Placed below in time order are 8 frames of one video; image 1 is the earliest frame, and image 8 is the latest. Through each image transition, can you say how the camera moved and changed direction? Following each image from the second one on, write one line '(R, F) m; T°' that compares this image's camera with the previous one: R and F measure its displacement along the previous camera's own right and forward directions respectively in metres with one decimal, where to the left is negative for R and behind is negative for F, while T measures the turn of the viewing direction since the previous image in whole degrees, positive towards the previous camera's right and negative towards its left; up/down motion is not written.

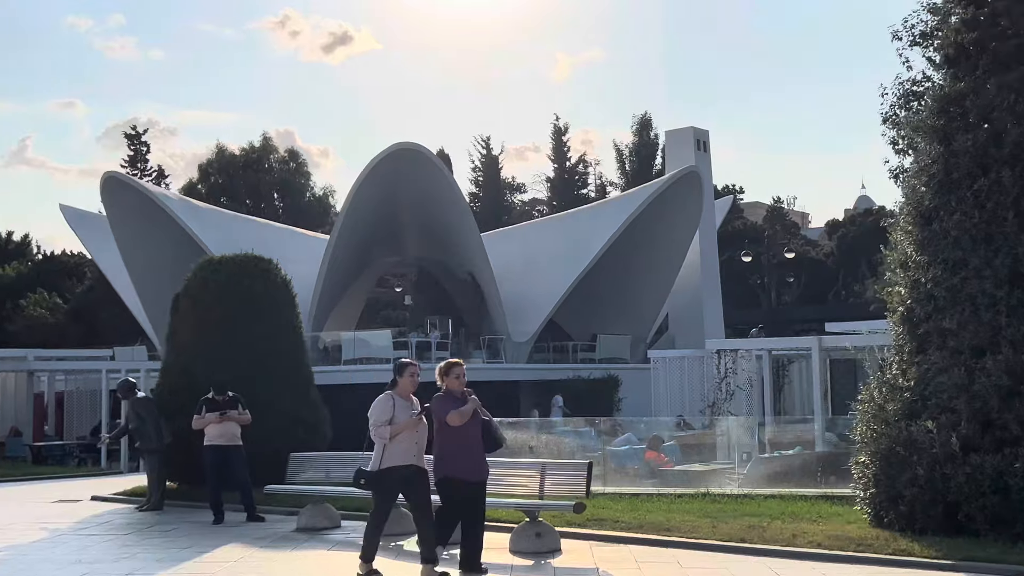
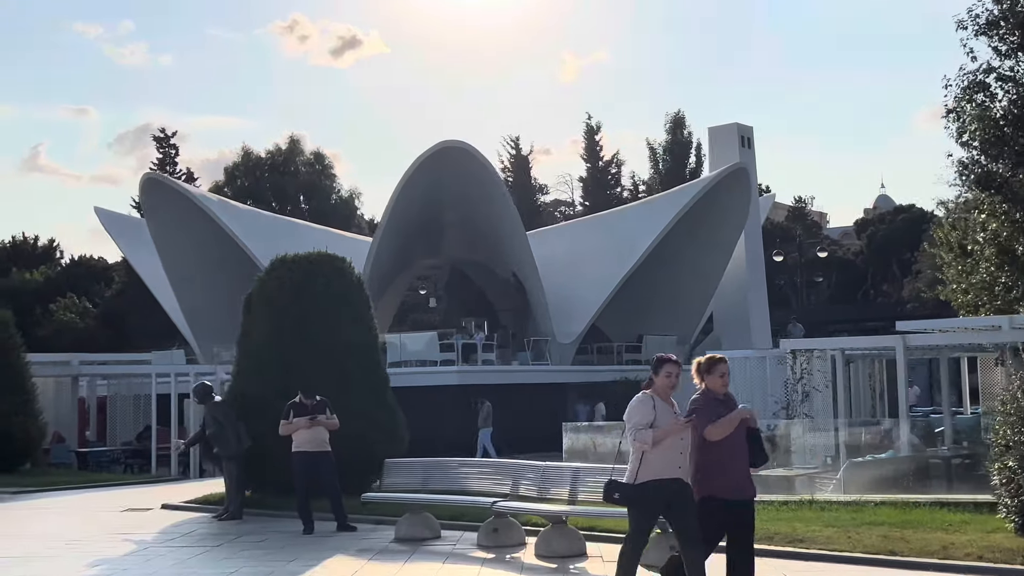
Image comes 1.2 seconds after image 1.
(-0.9, +0.5) m; -1°
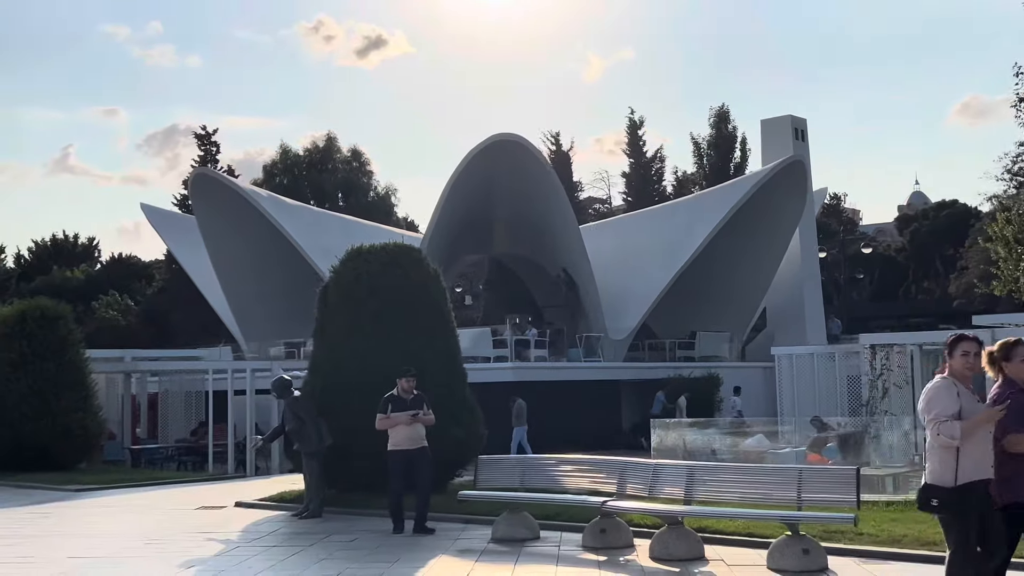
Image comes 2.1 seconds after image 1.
(-0.7, +0.4) m; -2°
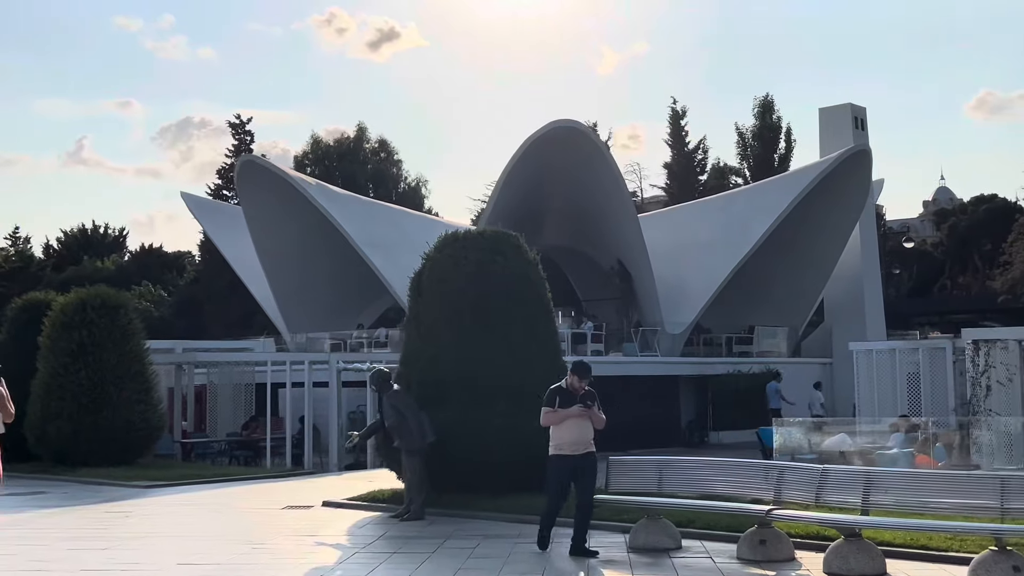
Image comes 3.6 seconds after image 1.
(-1.0, +0.8) m; -1°
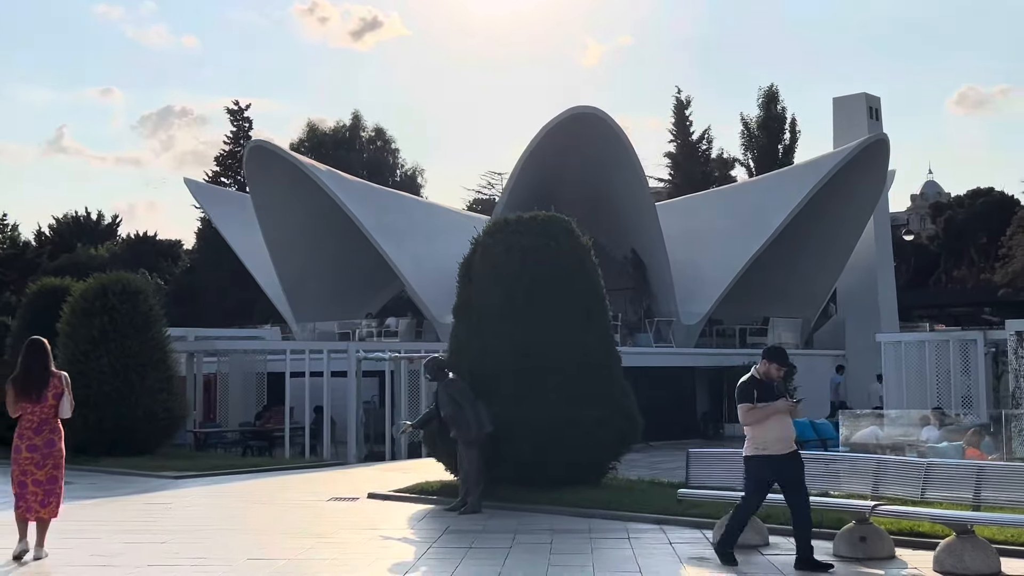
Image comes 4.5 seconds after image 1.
(-0.8, +0.4) m; +1°
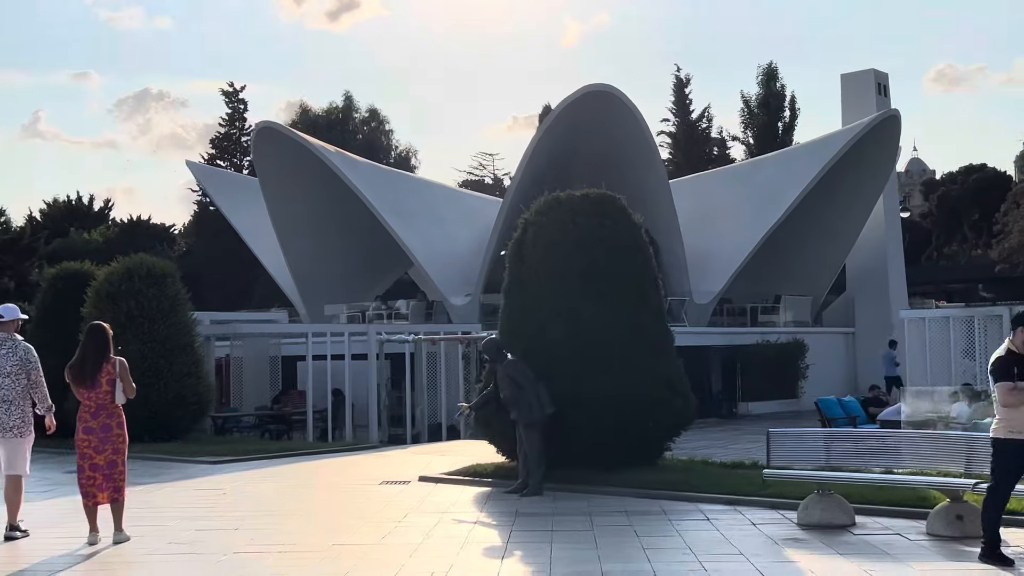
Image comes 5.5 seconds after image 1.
(-0.7, +0.2) m; +1°
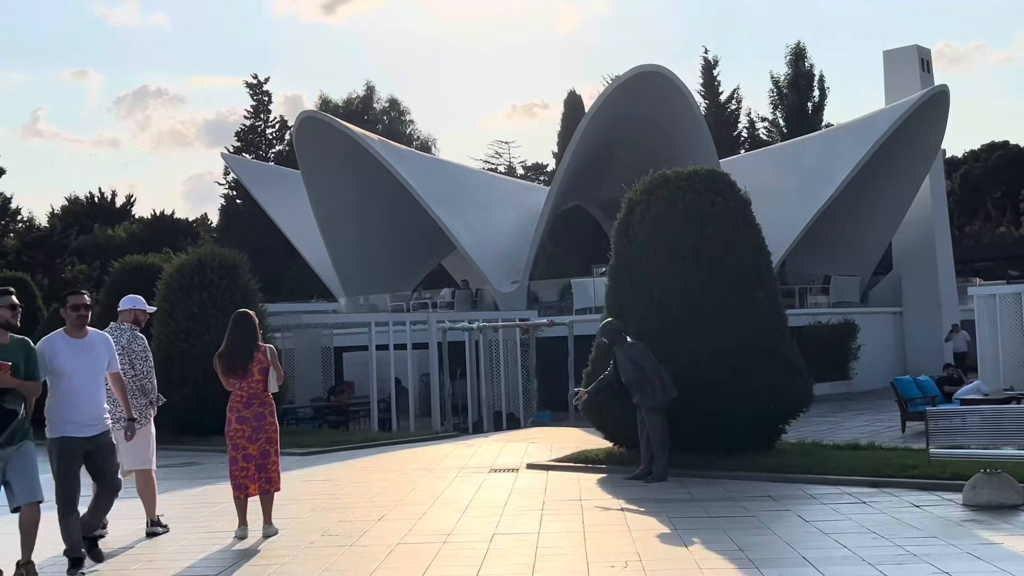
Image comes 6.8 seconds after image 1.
(-1.1, +0.3) m; 0°
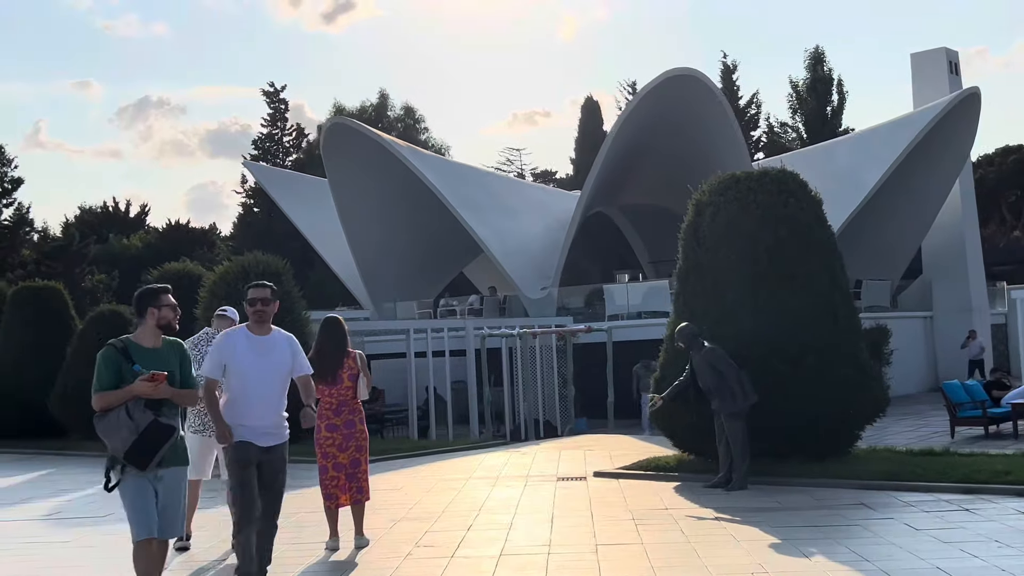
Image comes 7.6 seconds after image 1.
(-0.7, +0.2) m; 0°
